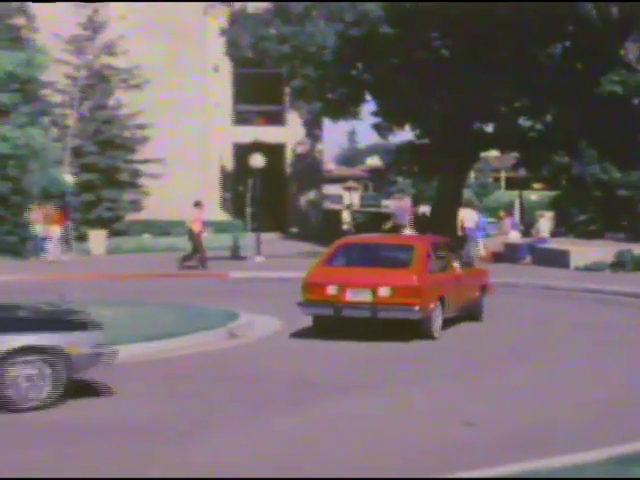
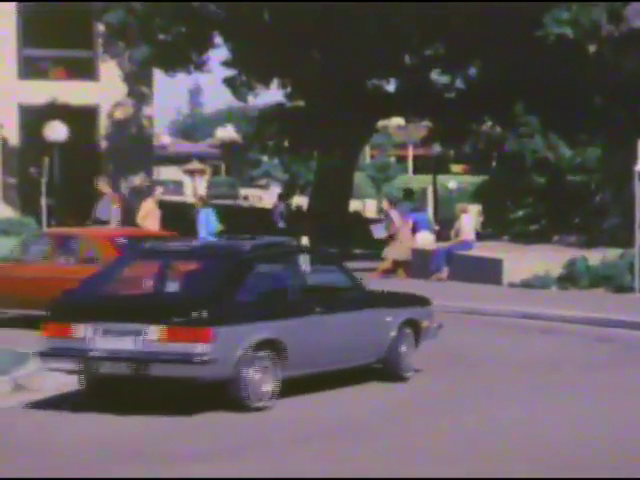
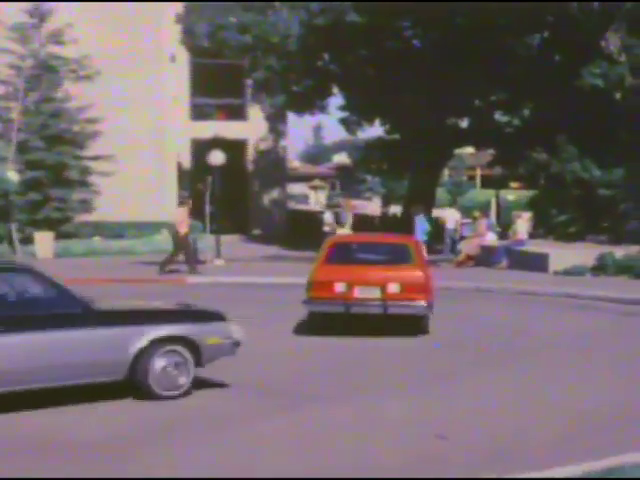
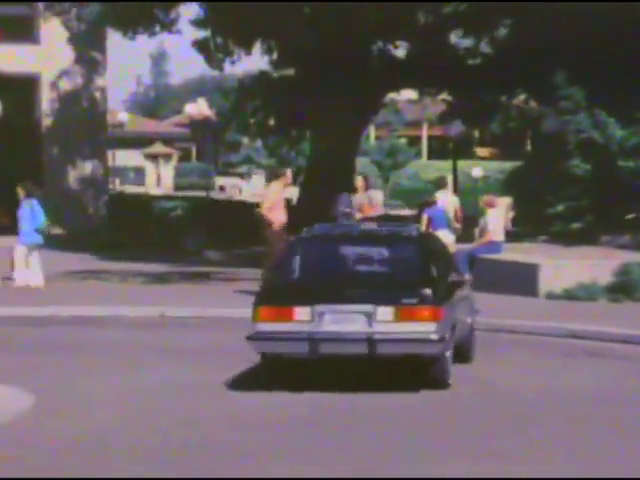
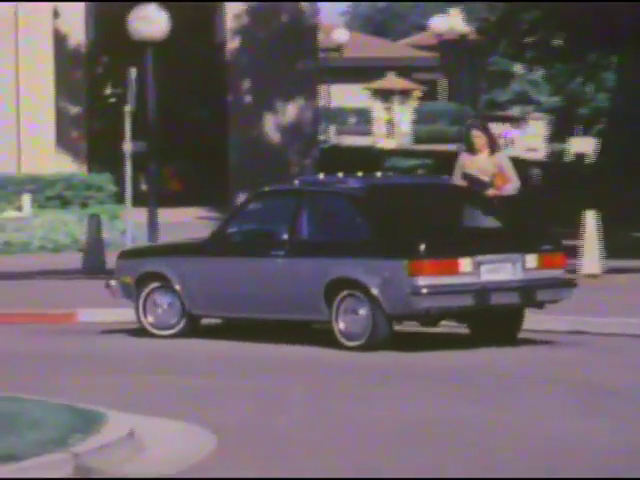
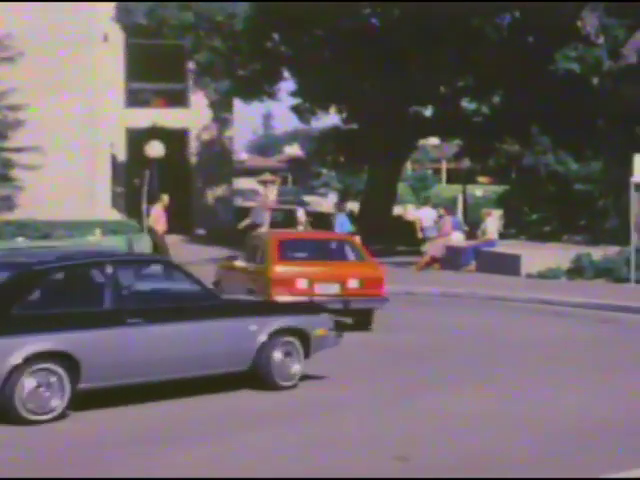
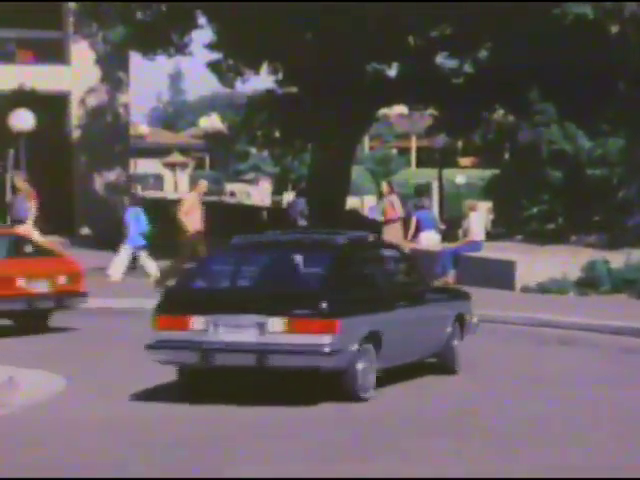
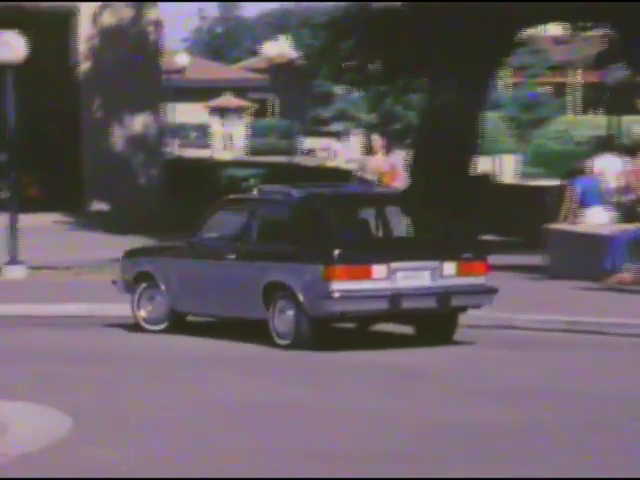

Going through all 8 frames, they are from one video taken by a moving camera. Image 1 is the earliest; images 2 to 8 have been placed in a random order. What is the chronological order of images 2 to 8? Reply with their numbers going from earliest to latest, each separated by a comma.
3, 6, 2, 7, 4, 8, 5
